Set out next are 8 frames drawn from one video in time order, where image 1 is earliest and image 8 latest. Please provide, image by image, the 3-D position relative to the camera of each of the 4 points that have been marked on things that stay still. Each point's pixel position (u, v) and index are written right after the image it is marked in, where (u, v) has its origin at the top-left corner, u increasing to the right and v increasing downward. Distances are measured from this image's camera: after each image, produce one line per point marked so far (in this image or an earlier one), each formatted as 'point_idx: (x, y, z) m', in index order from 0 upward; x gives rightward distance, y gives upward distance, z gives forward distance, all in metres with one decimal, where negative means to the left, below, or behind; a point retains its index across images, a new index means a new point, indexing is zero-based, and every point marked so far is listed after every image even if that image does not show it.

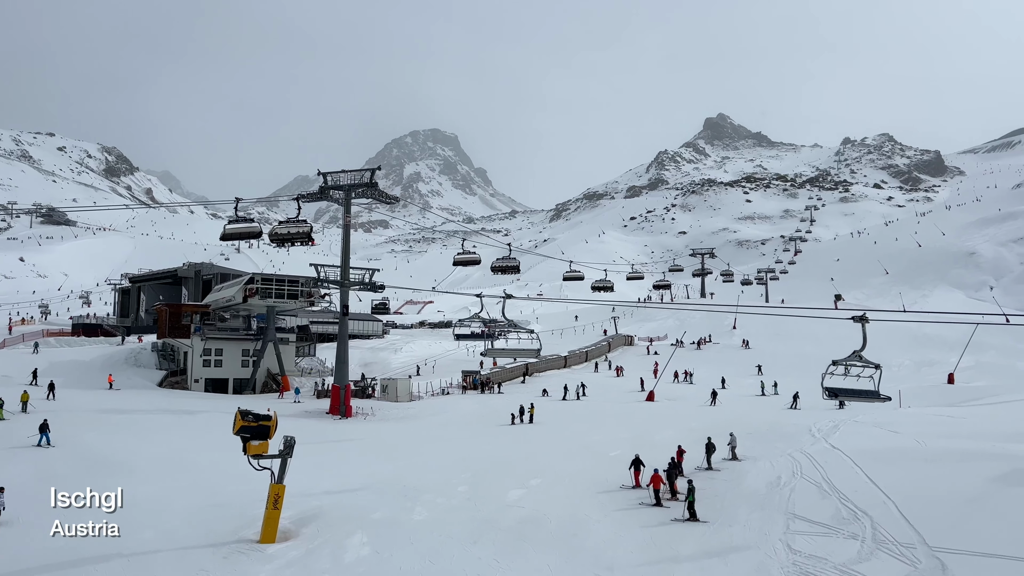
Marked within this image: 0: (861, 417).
0: (+8.1, -3.0, +19.0) m
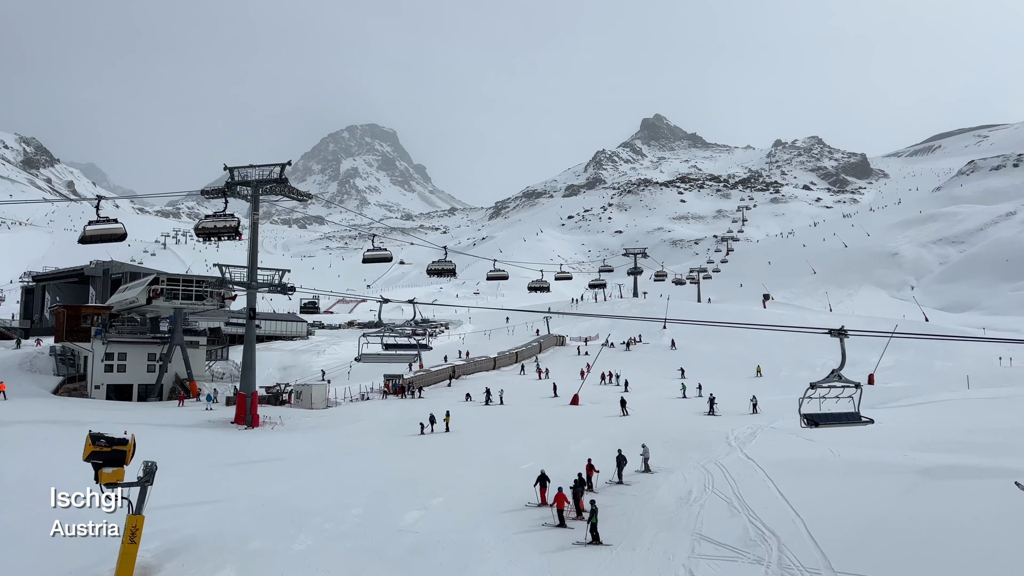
0: (+6.1, -3.1, +18.7) m
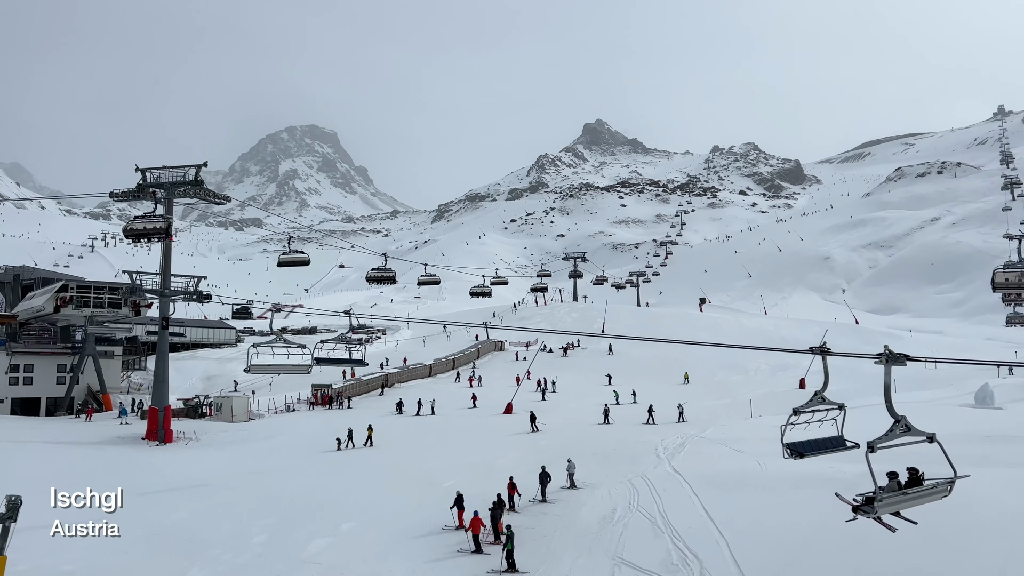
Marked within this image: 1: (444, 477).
0: (+4.5, -3.3, +18.5) m
1: (-1.3, -3.6, +15.4) m
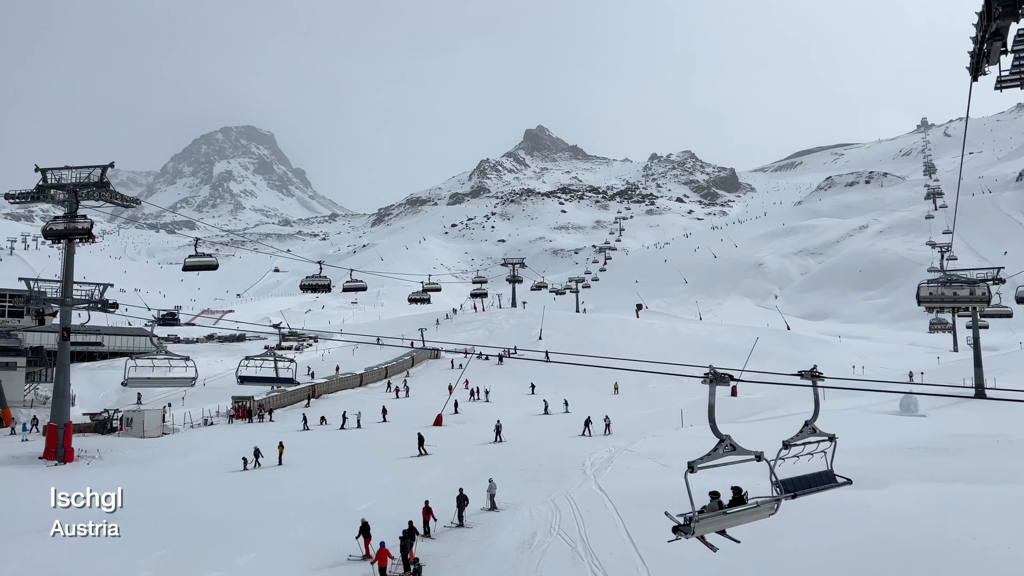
0: (+2.8, -3.5, +18.1) m
1: (-2.7, -3.8, +14.6) m
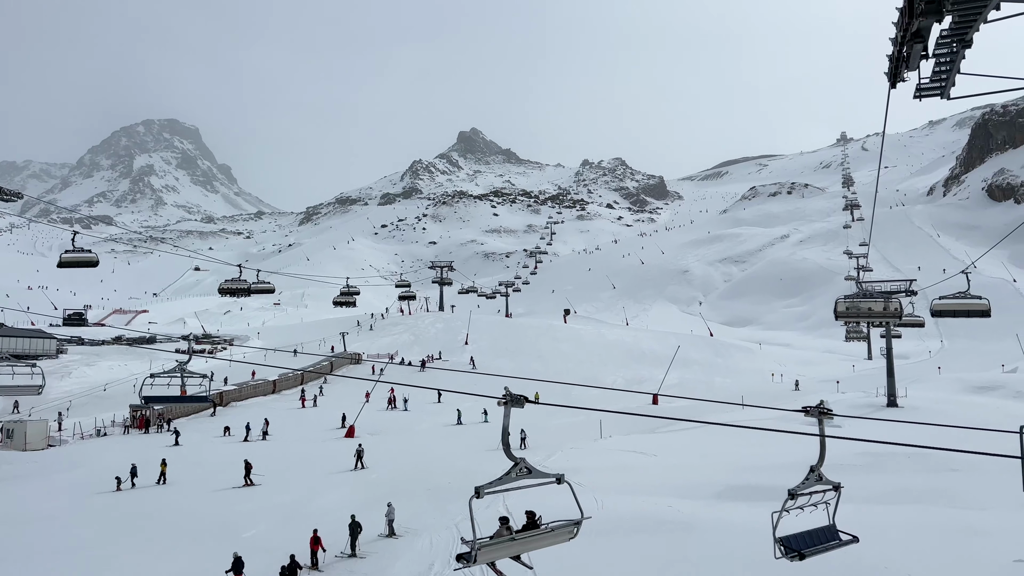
0: (+0.8, -3.7, +17.5) m
1: (-4.4, -3.9, +13.5) m
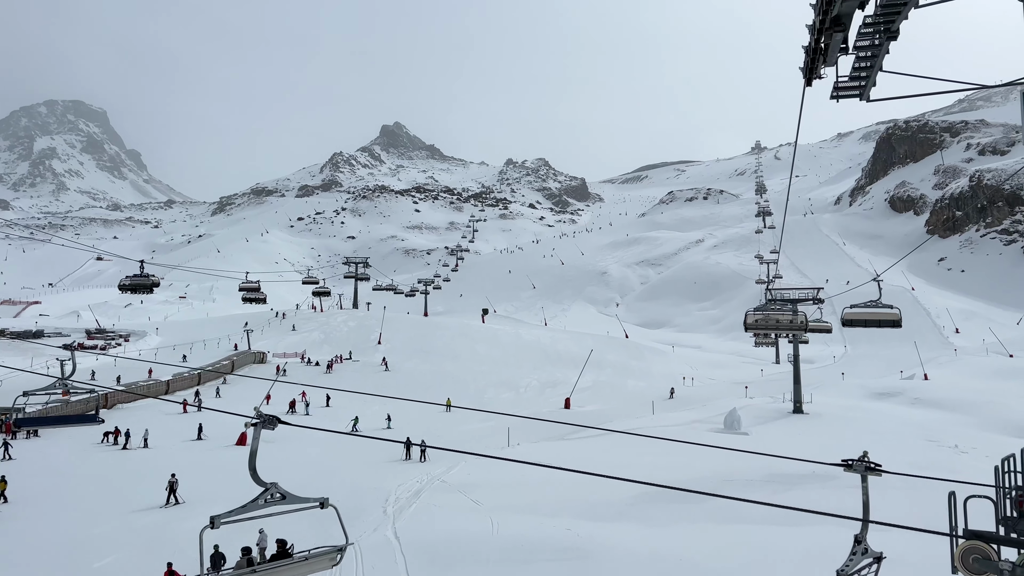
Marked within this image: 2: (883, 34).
0: (-1.2, -3.8, +16.6) m
1: (-6.1, -3.9, +12.1) m
2: (+2.5, +1.7, +5.5) m
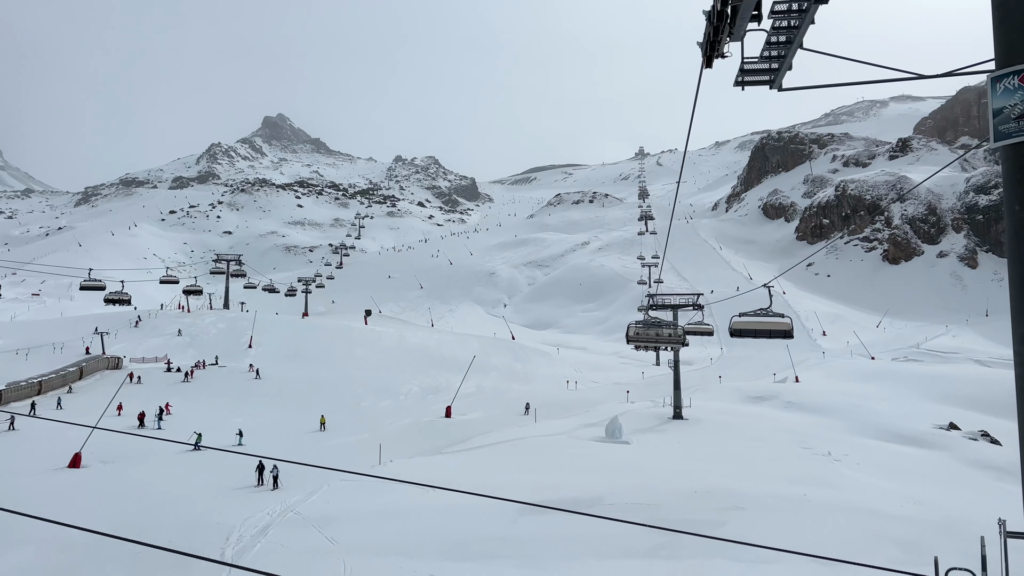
0: (-3.7, -3.9, +14.9) m
1: (-7.9, -4.0, +9.8) m
2: (+1.6, +1.5, +4.5) m
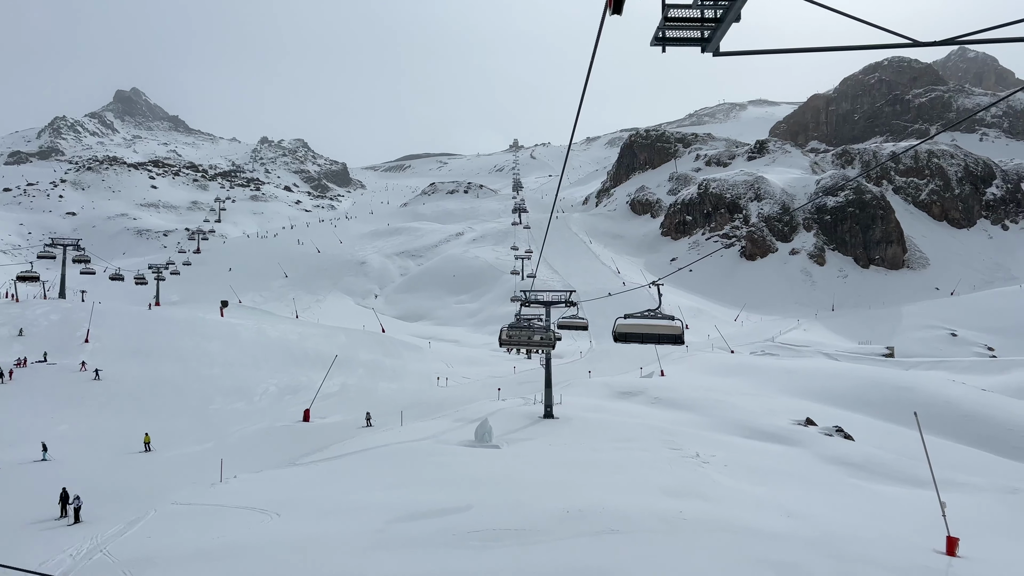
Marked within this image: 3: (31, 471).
0: (-6.1, -3.9, +12.8) m
1: (-9.4, -4.0, +7.1) m
2: (+0.9, +1.4, +3.2) m
3: (-11.4, -4.0, +19.9) m
